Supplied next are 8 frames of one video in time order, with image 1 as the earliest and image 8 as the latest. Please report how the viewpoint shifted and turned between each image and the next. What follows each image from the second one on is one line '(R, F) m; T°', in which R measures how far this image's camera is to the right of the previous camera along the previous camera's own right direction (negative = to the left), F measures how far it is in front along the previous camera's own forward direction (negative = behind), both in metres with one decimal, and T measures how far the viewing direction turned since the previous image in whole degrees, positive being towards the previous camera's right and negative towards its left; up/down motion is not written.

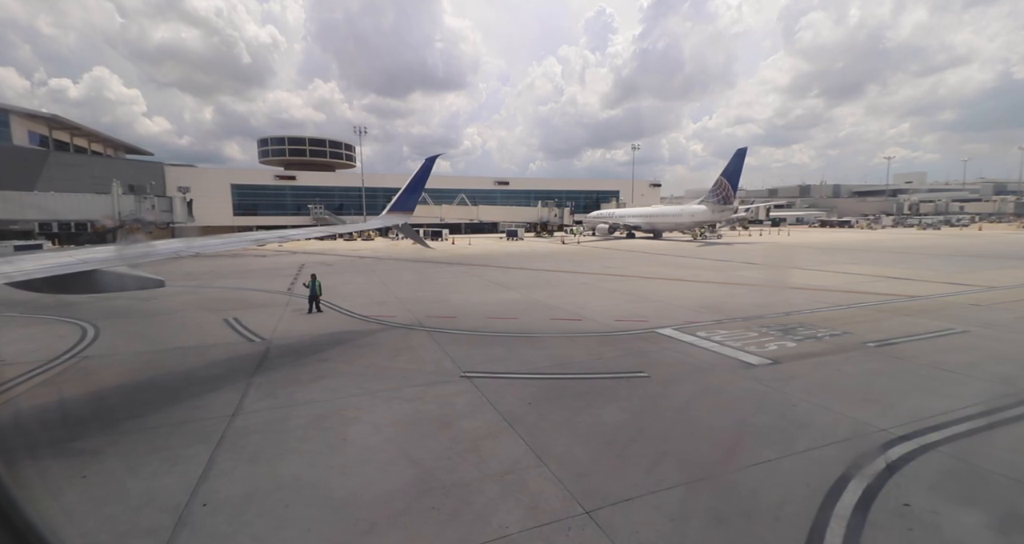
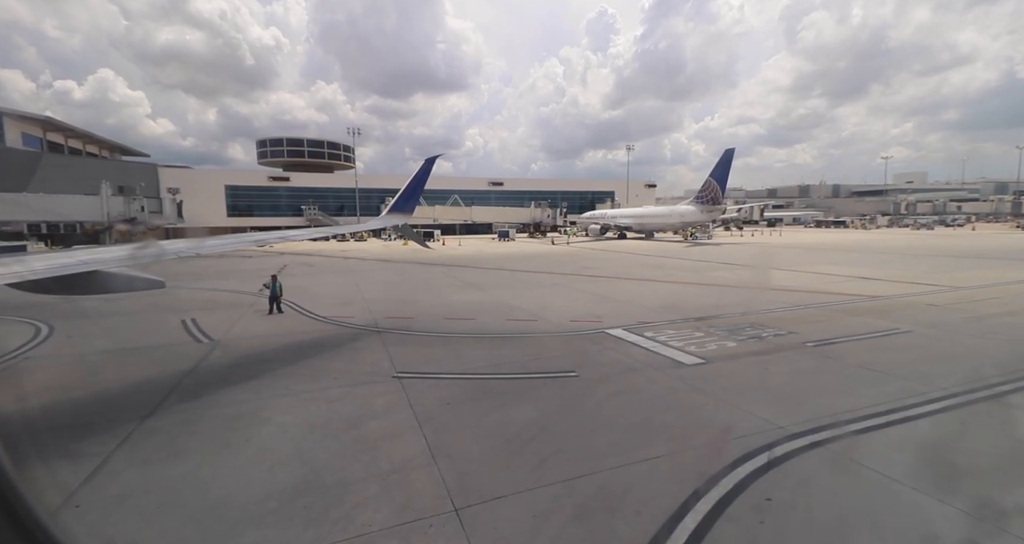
(+1.3, -0.1) m; 0°
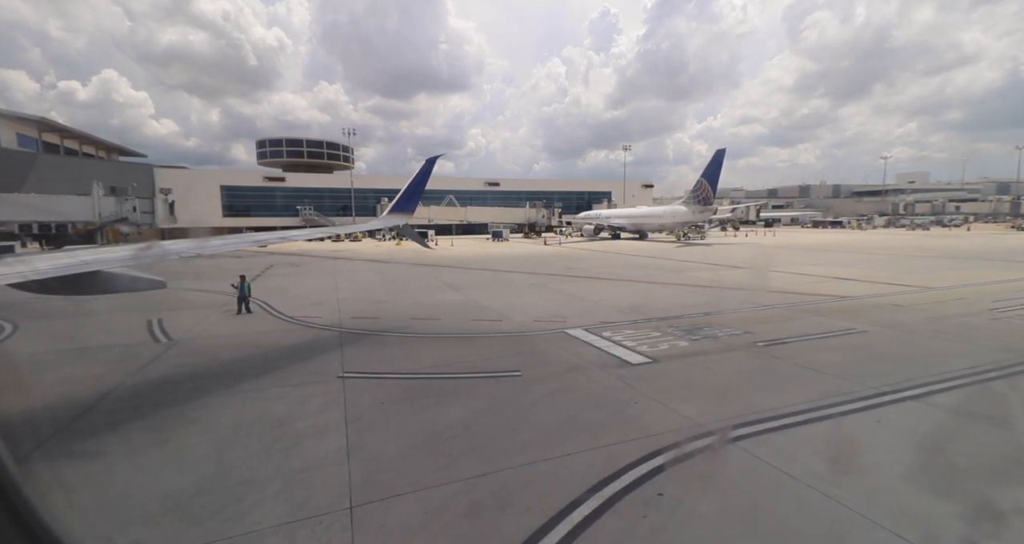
(+1.1, -0.1) m; 0°
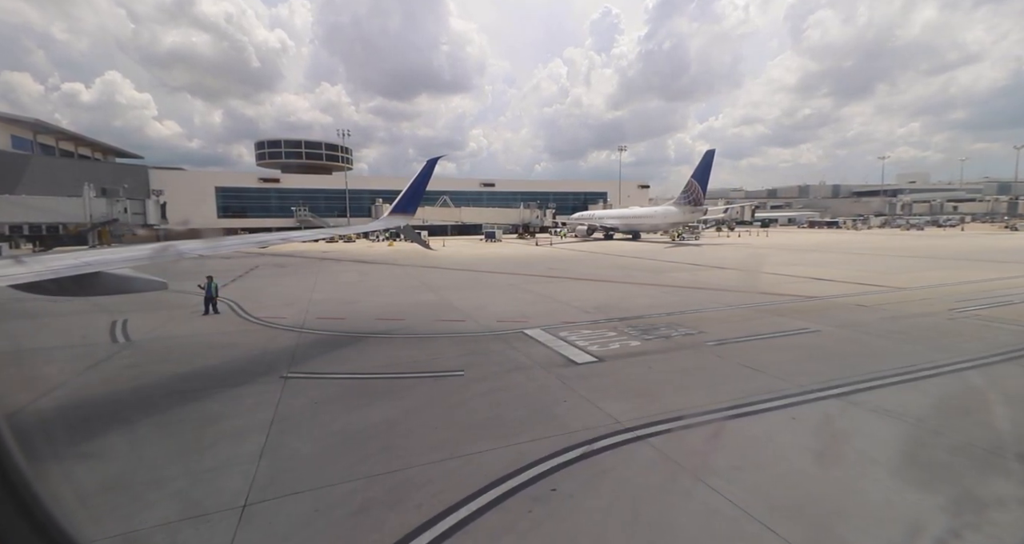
(+1.1, -0.1) m; 0°
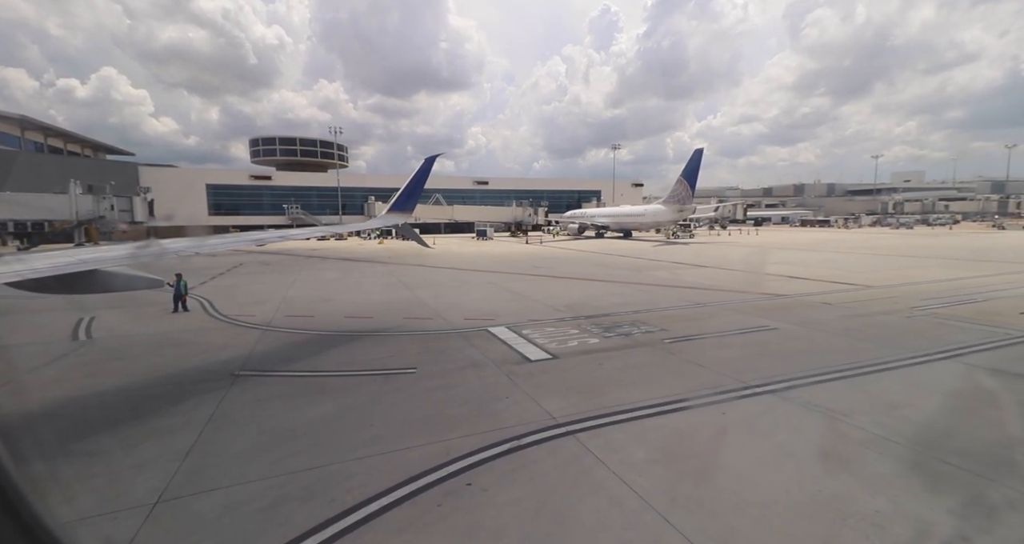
(+0.9, -0.1) m; +1°
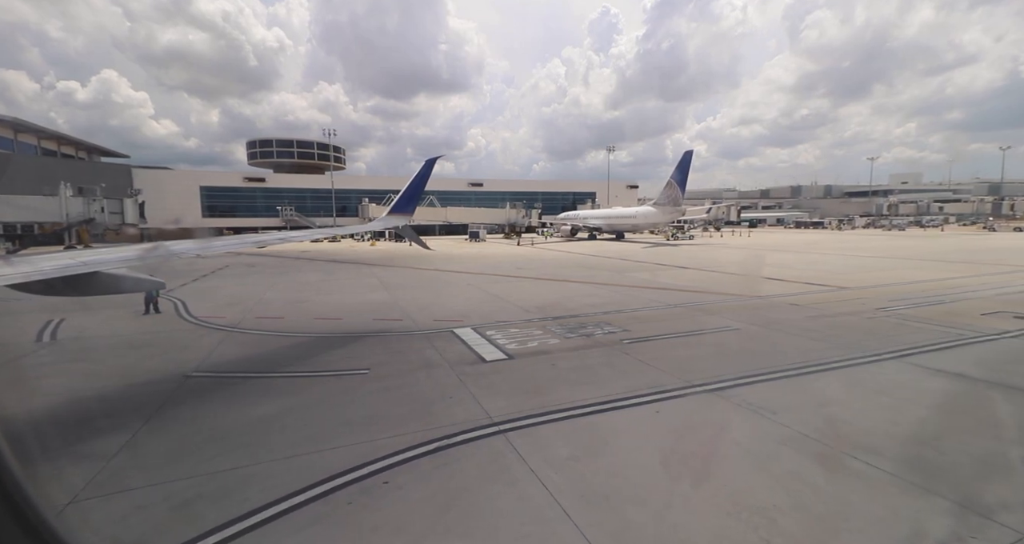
(+0.9, -0.1) m; 0°
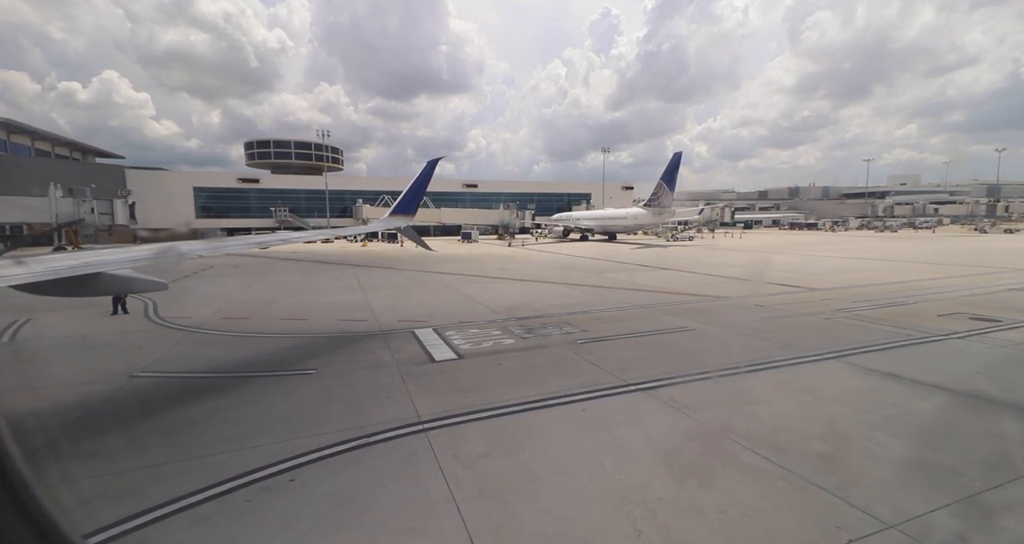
(+1.1, -0.1) m; 0°
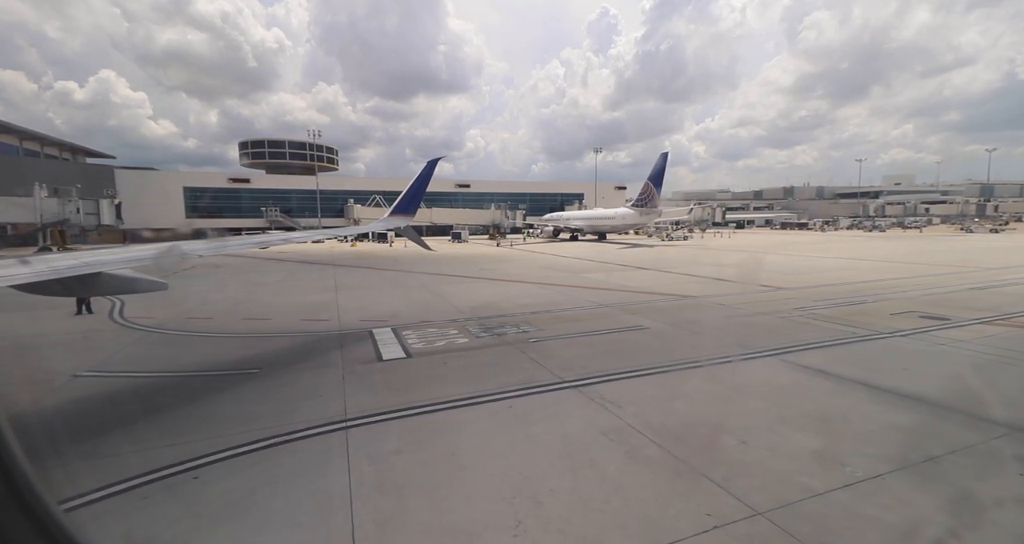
(+1.1, -0.1) m; 0°
